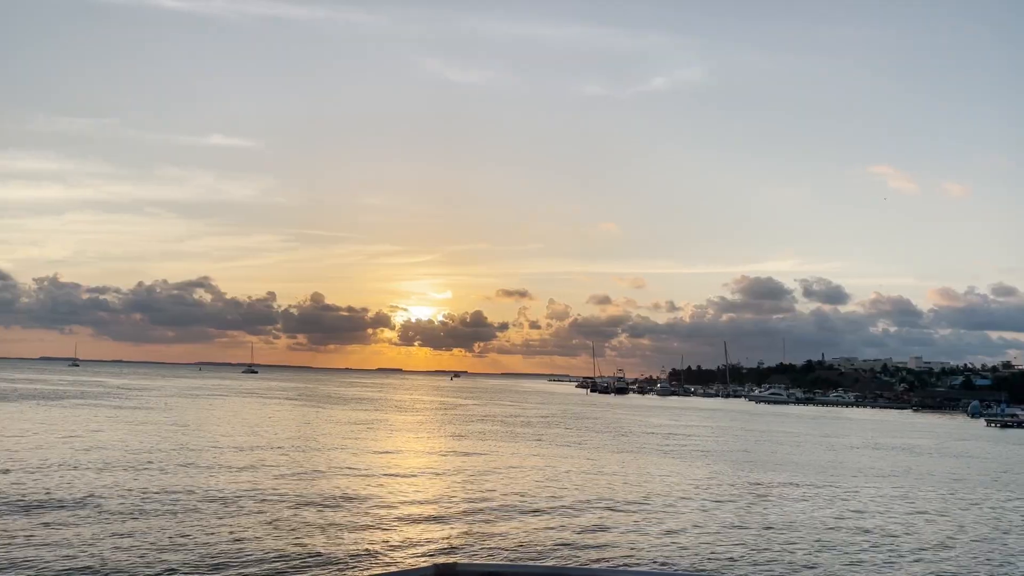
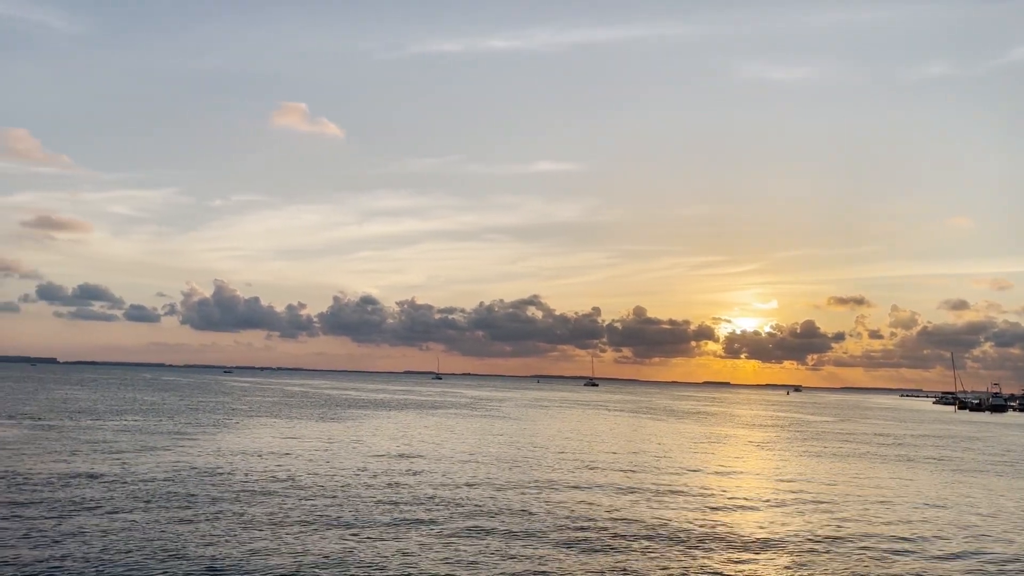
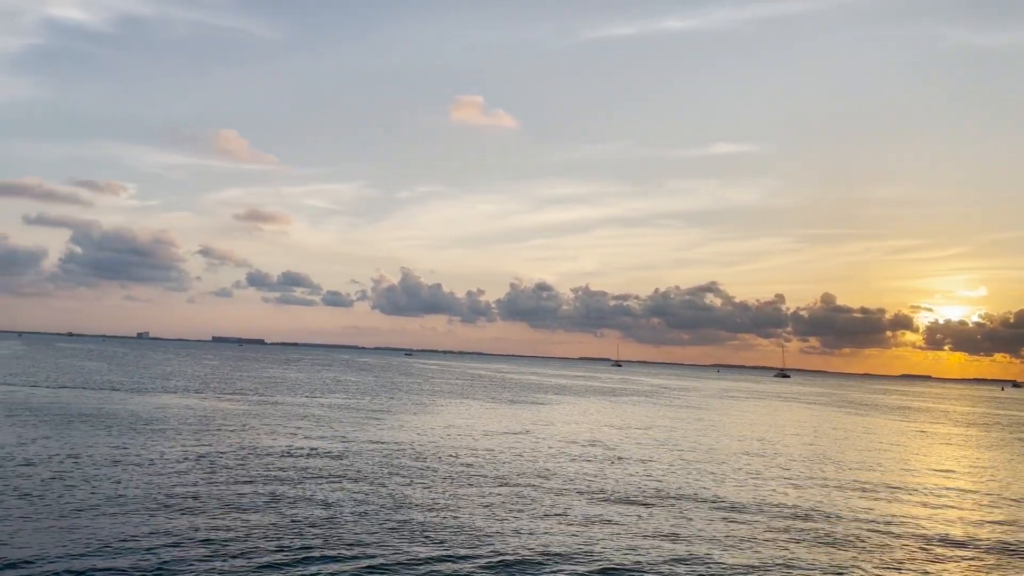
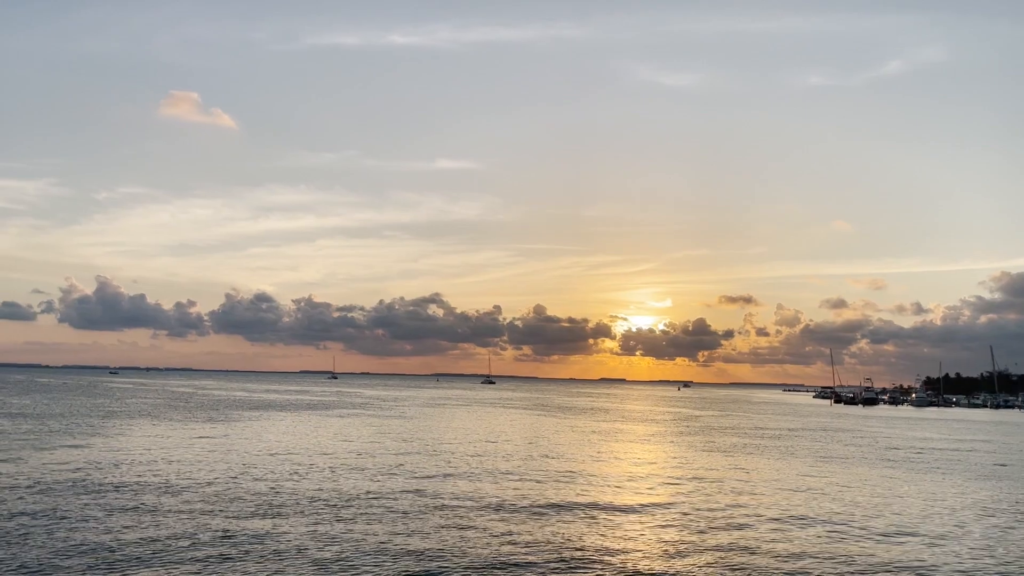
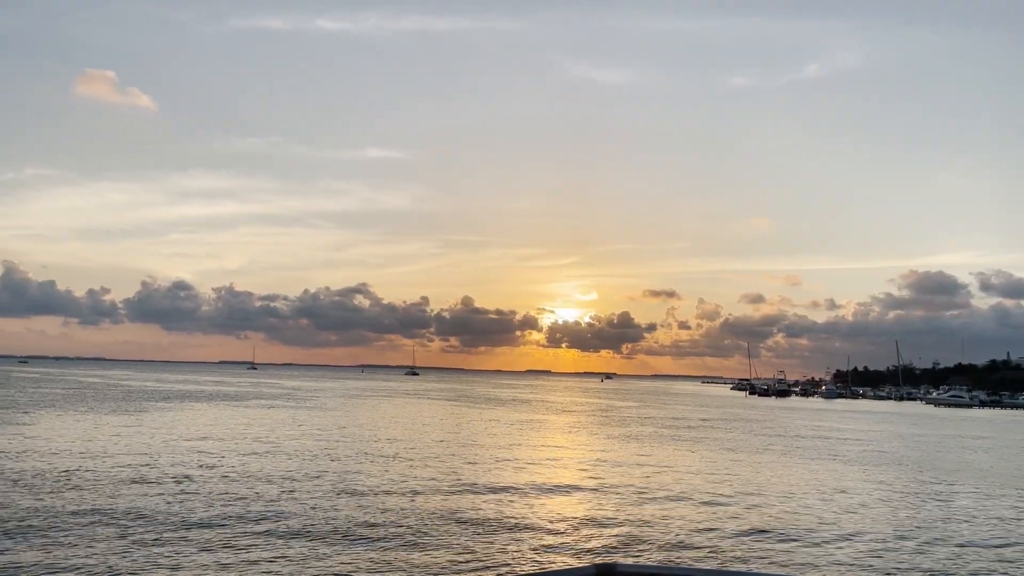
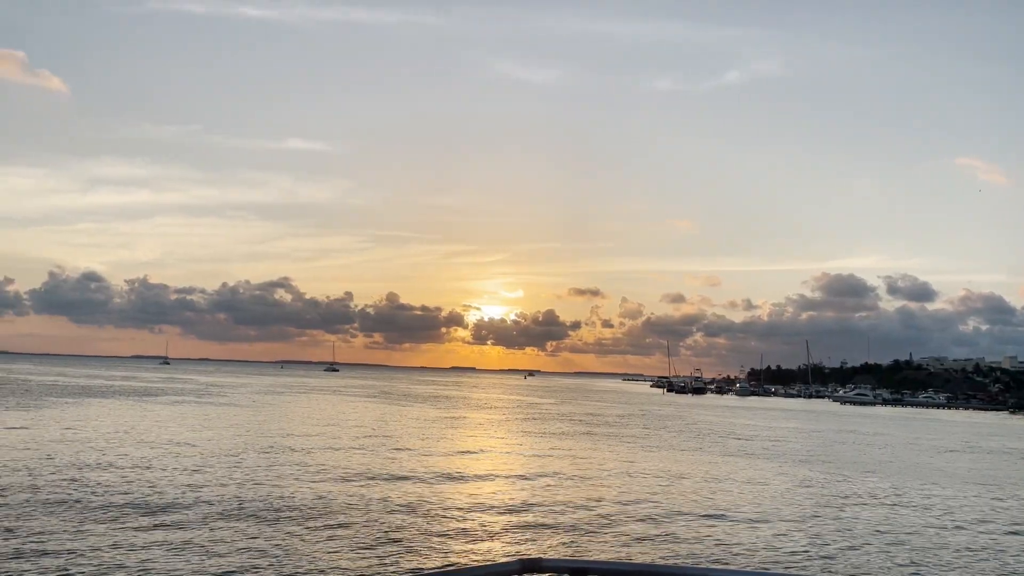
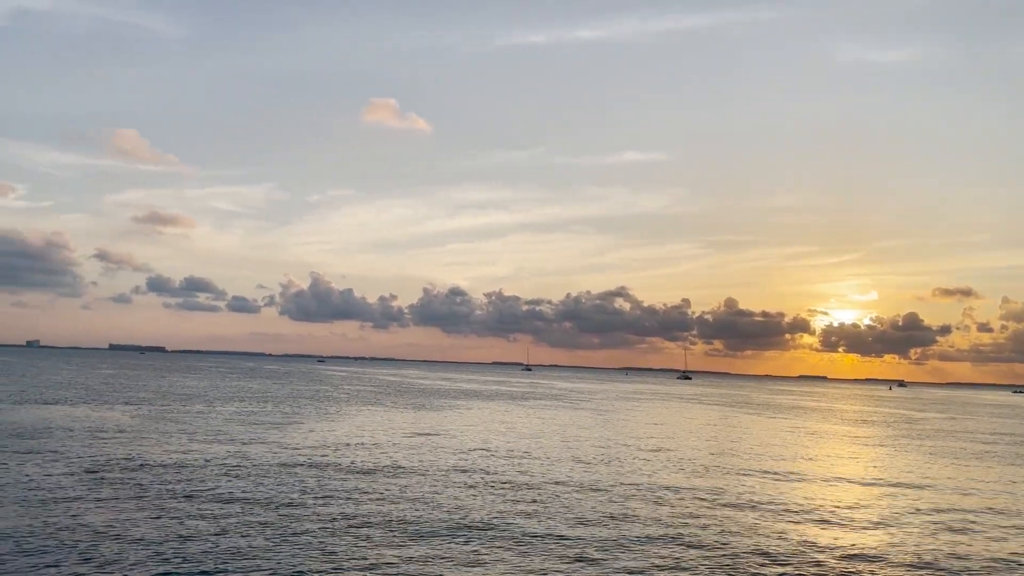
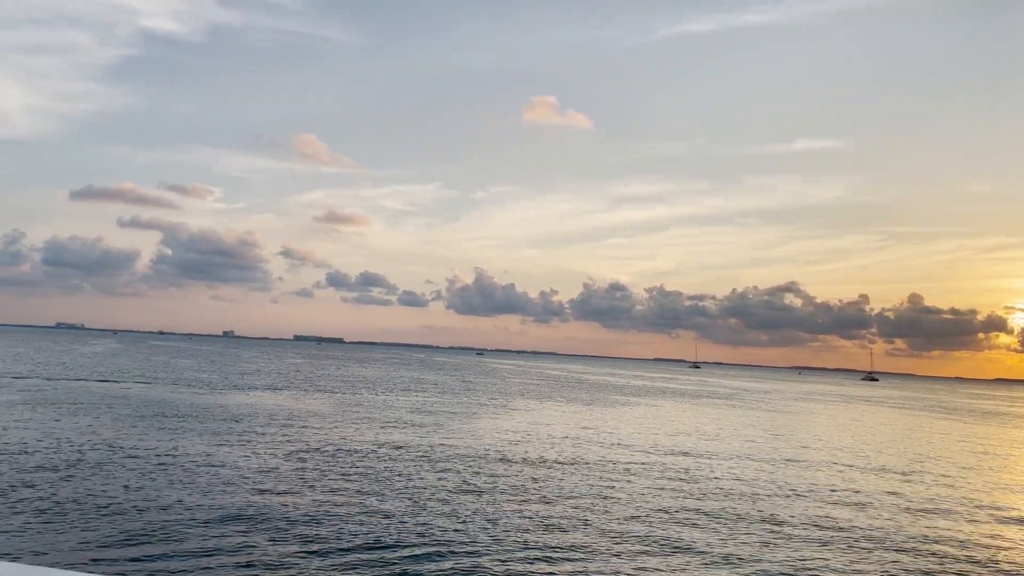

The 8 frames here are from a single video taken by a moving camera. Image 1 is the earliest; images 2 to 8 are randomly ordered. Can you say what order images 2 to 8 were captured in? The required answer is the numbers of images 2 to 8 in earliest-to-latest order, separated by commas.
6, 5, 4, 2, 7, 3, 8
